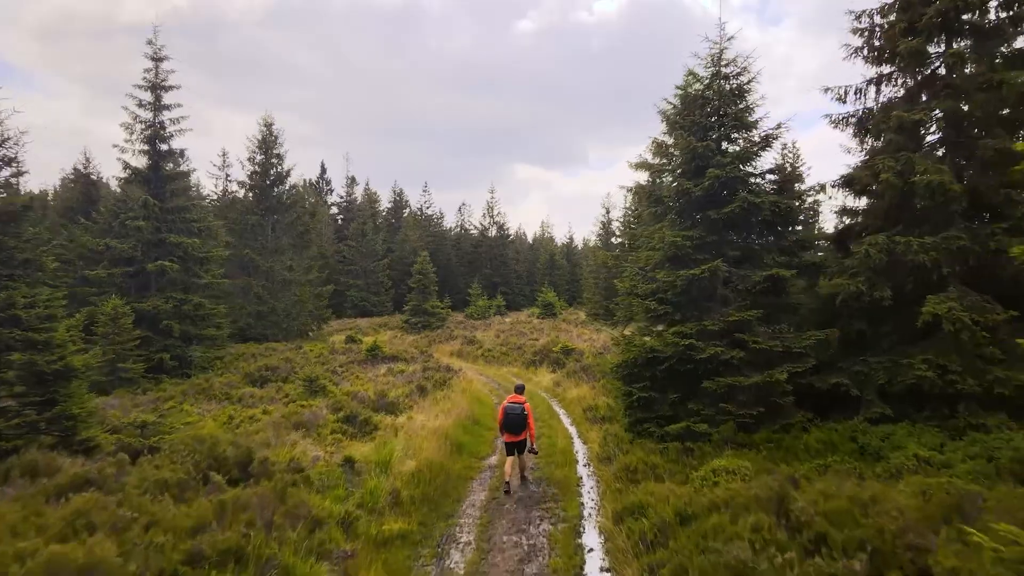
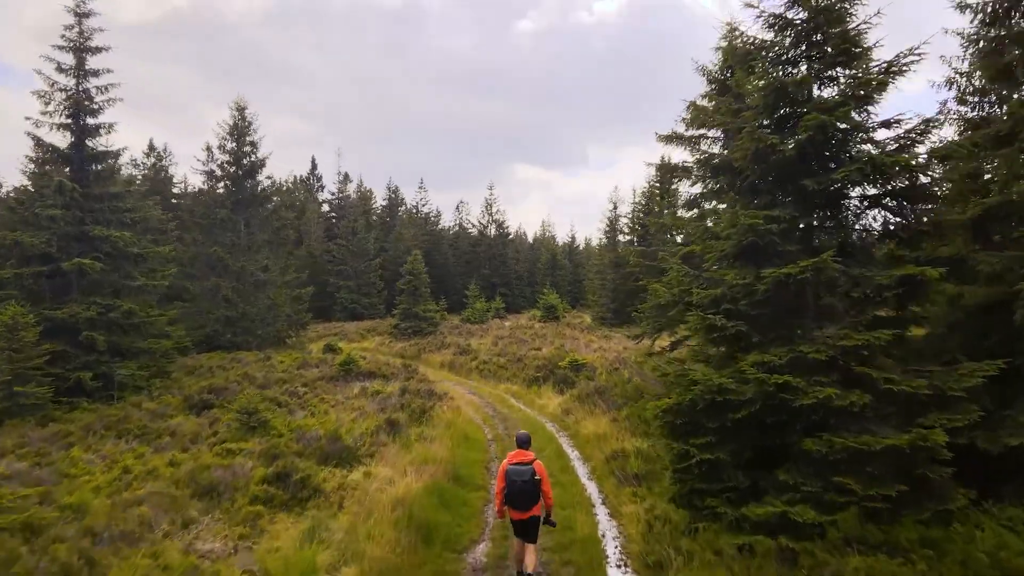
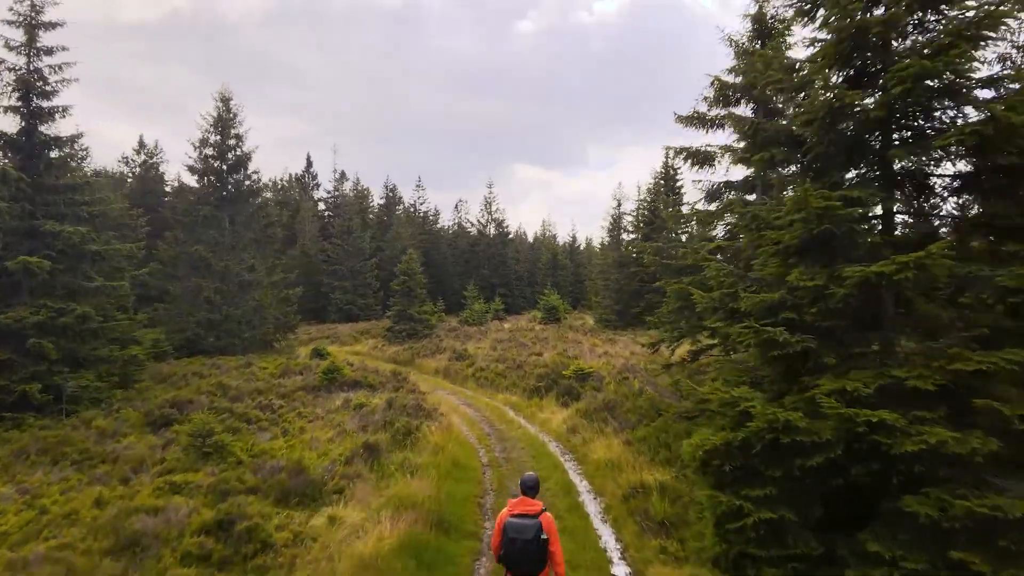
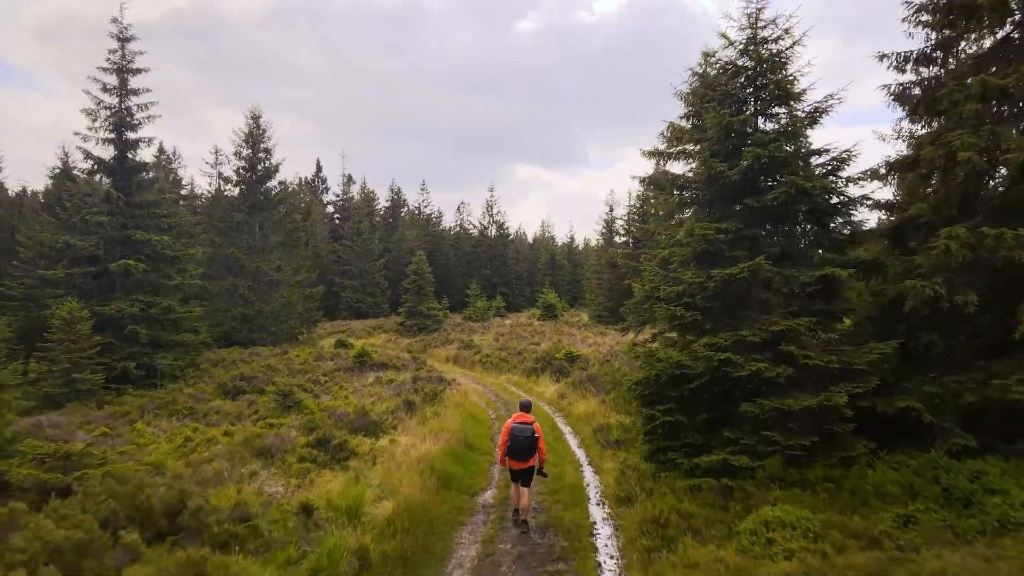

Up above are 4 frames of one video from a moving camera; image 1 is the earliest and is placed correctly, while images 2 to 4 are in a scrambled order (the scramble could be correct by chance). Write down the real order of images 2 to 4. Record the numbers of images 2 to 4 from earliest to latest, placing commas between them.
4, 2, 3
